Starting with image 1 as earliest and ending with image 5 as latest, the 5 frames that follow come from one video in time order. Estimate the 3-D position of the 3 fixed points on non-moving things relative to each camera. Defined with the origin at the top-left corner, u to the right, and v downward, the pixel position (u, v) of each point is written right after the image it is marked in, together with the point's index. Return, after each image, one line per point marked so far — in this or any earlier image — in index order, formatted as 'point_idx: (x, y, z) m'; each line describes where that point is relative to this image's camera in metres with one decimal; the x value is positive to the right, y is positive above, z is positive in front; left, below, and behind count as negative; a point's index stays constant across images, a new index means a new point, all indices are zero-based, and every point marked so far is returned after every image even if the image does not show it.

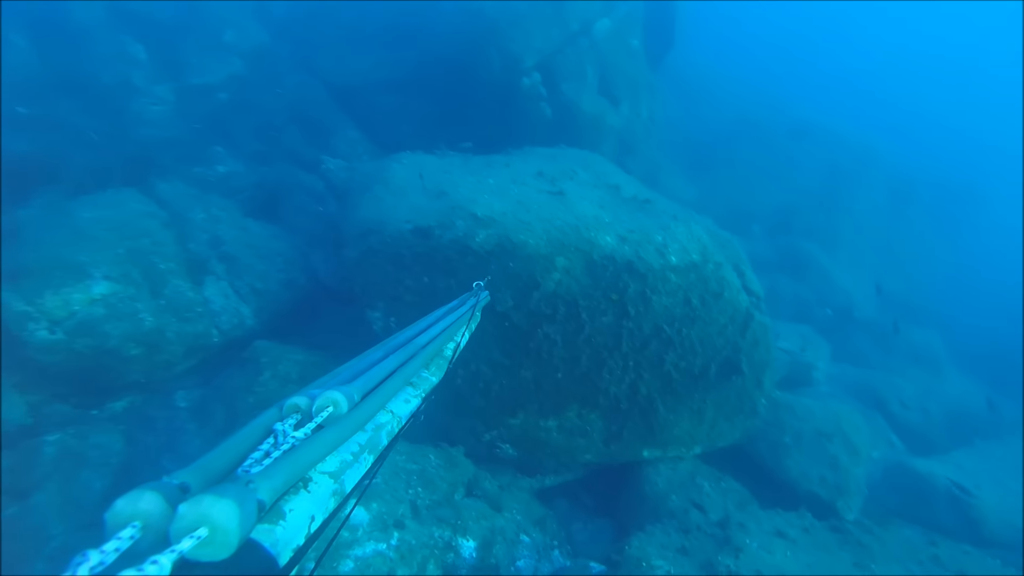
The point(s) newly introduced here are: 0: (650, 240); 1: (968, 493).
0: (+1.7, +0.6, +7.5) m
1: (+6.8, -3.0, +9.1) m
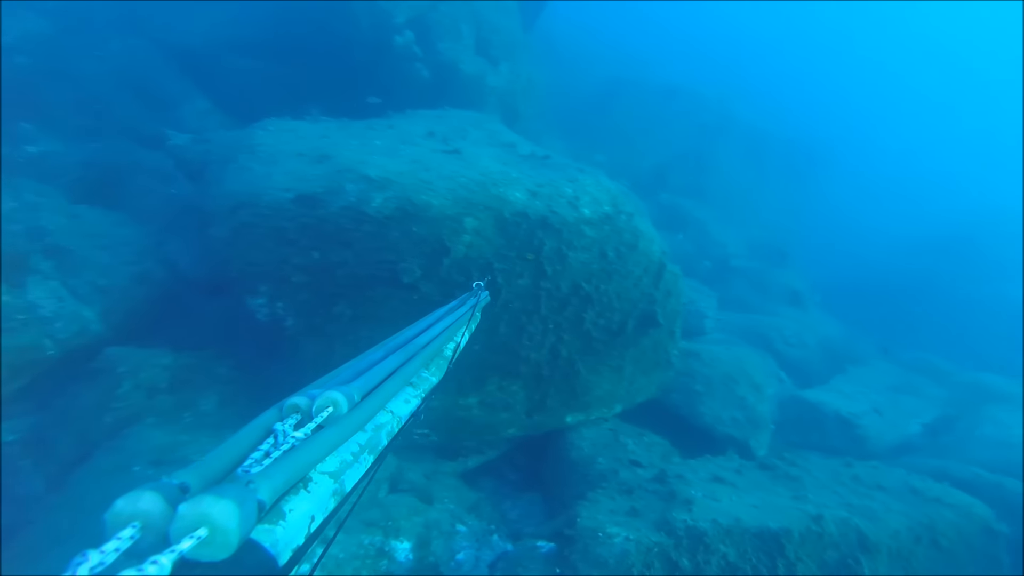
0: (+0.6, +1.1, +7.1) m
1: (+5.5, -2.0, +9.8) m
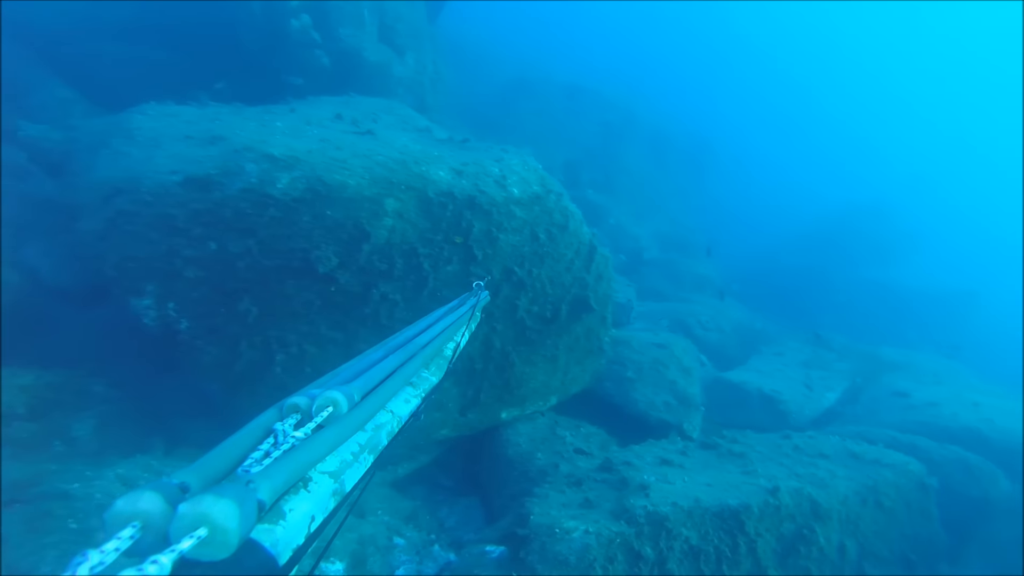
0: (-0.3, +1.3, +6.7) m
1: (+4.3, -1.7, +10.0) m
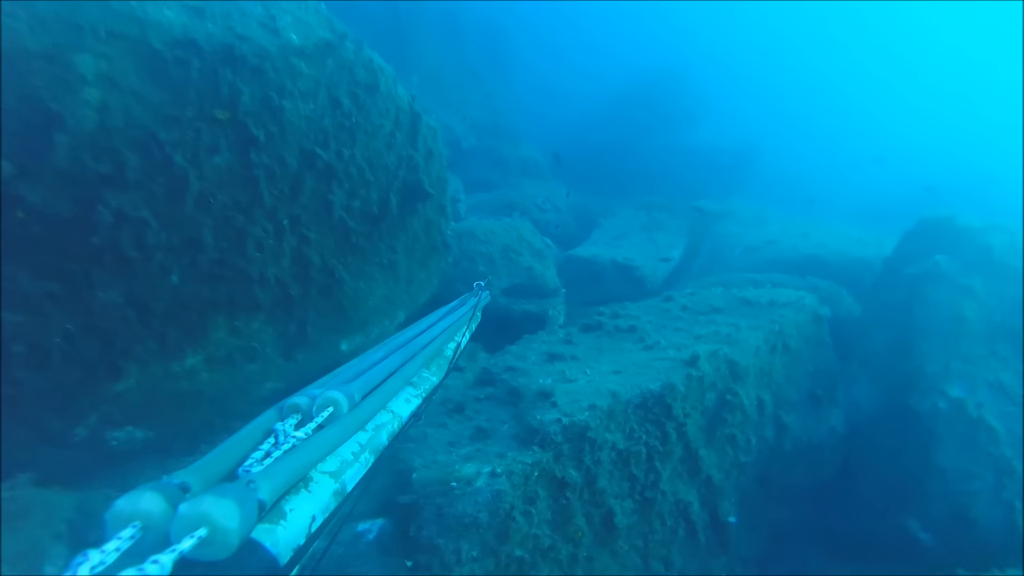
0: (-2.1, +2.0, +4.7) m
1: (+1.8, +0.5, +9.6) m
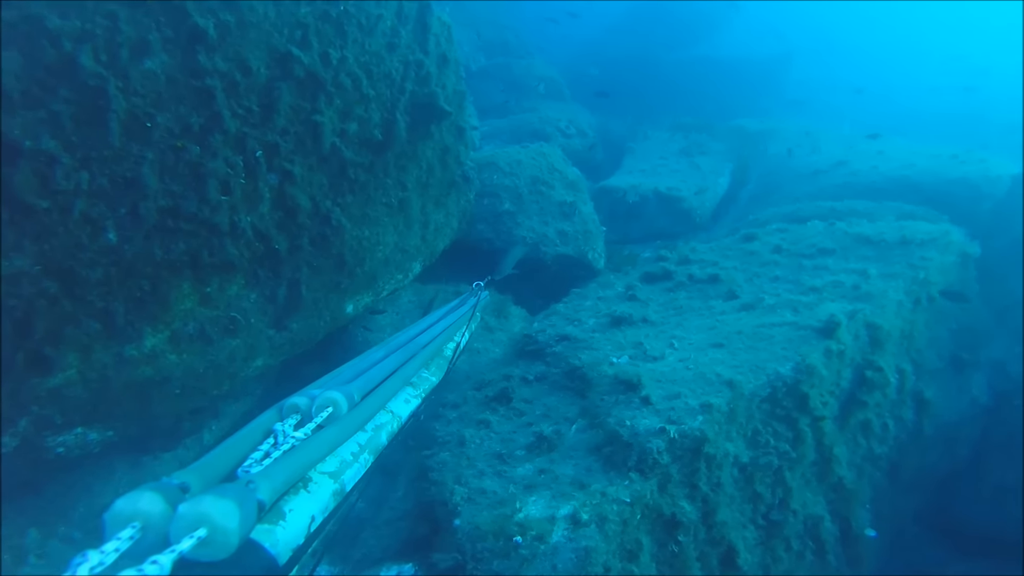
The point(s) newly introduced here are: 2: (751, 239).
0: (-1.8, +2.3, +3.3) m
1: (+2.1, +1.4, +8.3) m
2: (+1.9, +0.4, +5.2) m
